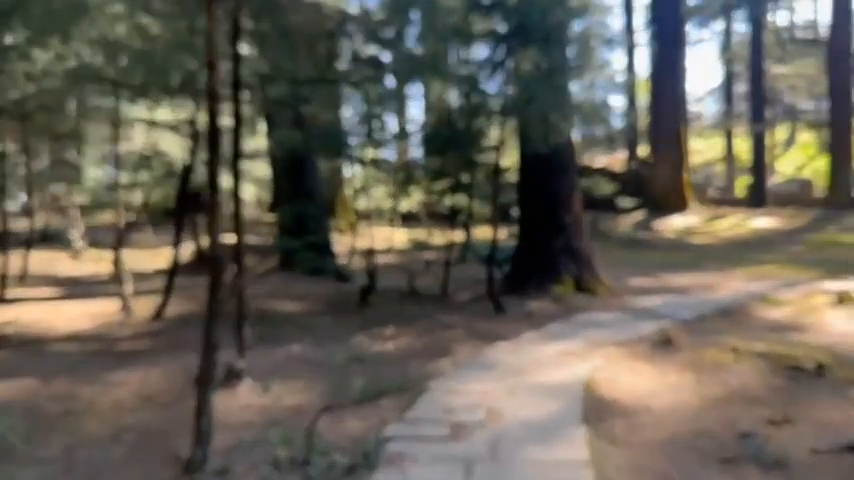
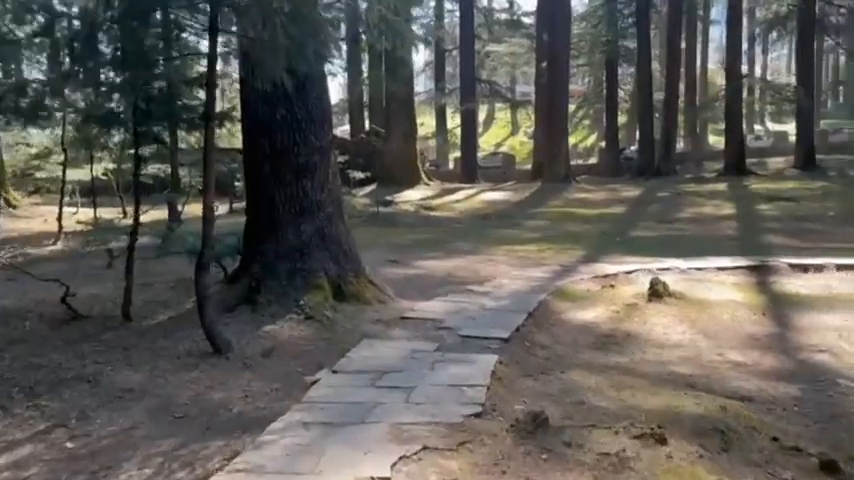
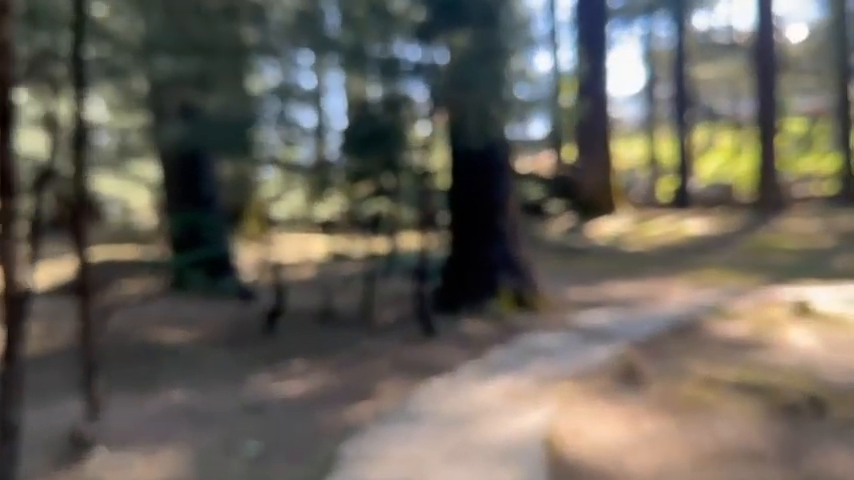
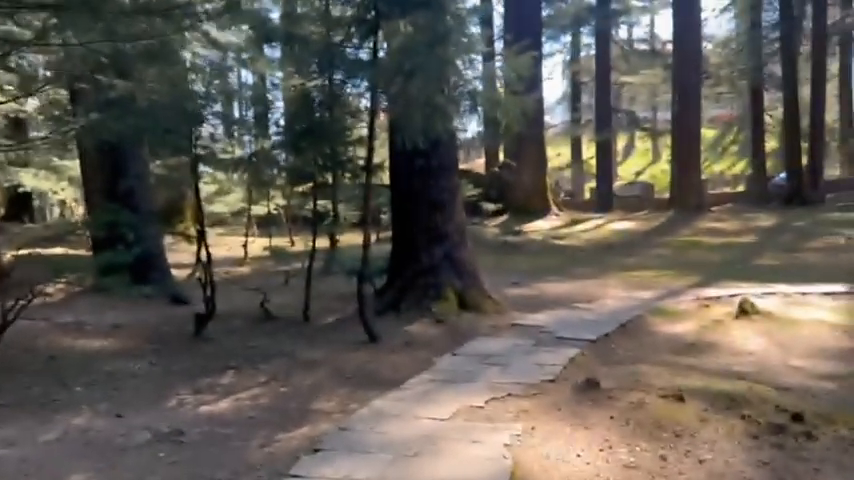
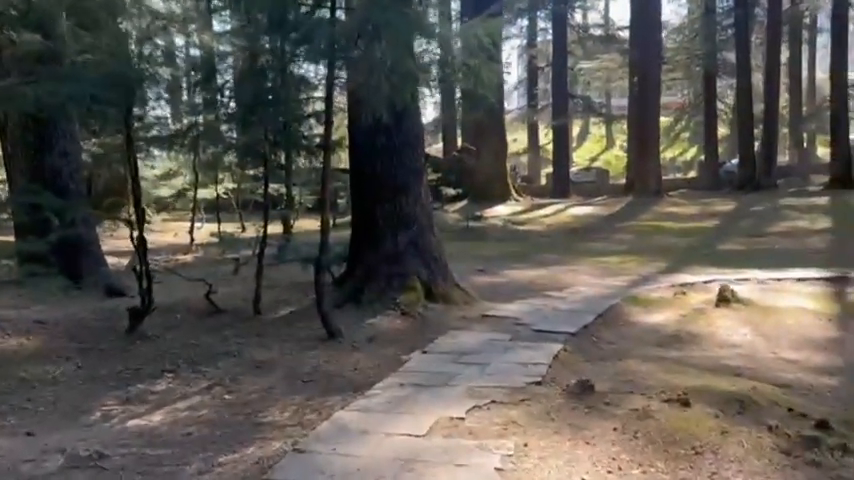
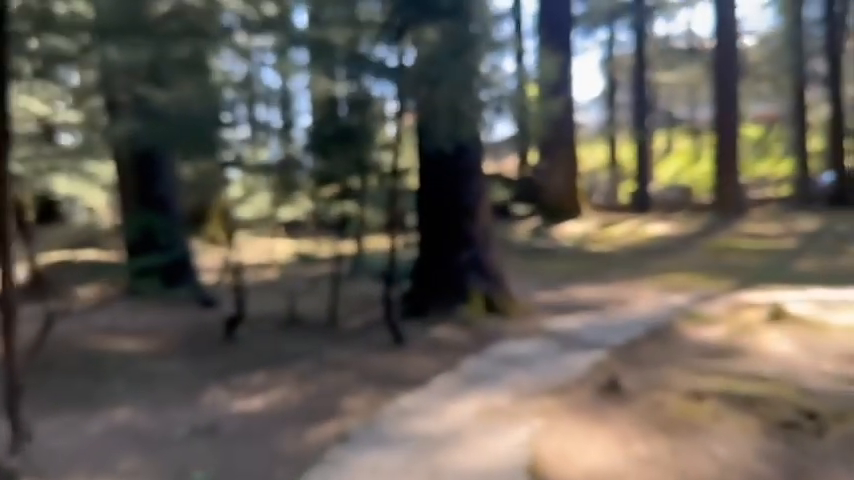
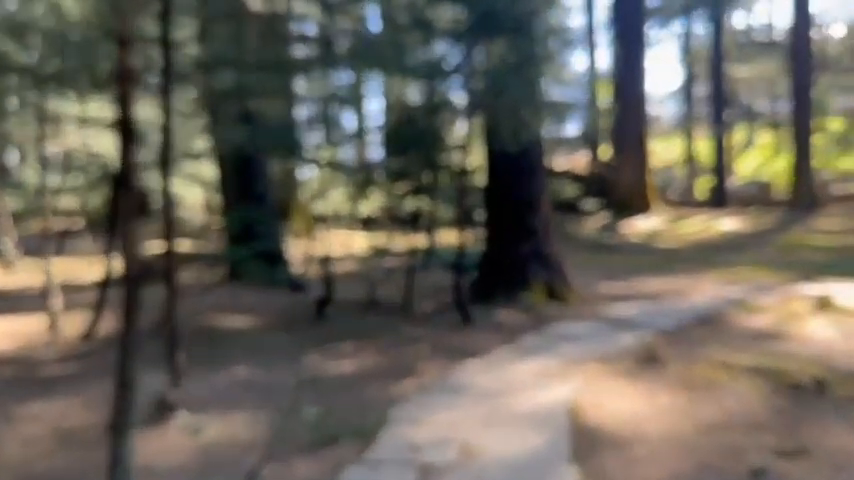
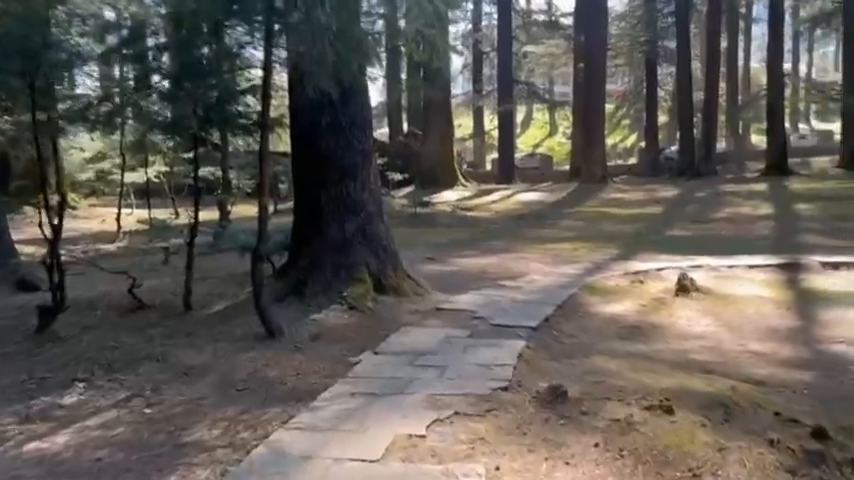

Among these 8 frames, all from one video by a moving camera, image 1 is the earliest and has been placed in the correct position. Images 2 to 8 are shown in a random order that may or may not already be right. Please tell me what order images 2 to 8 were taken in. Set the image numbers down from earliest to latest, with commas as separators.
7, 3, 6, 4, 5, 8, 2
